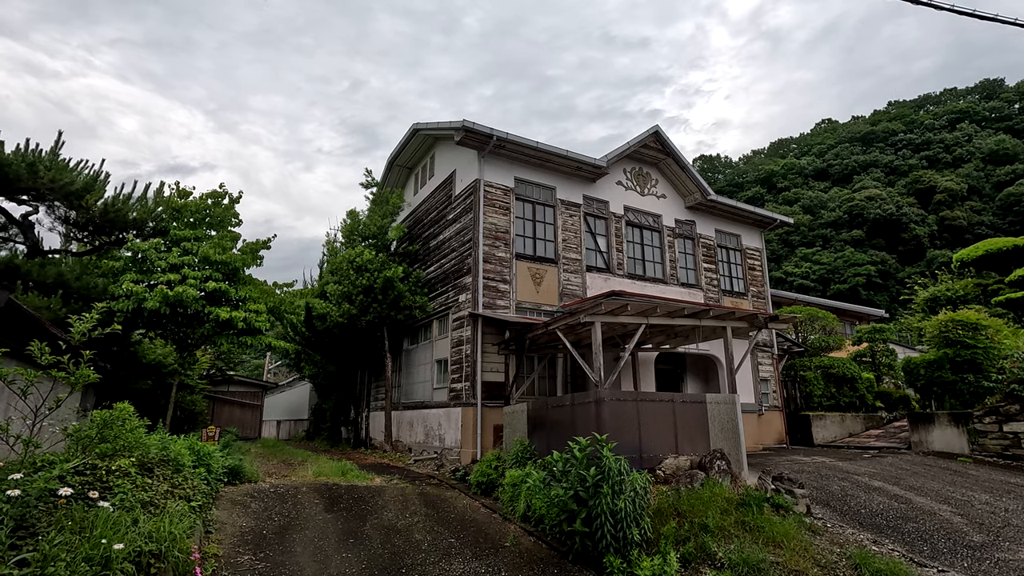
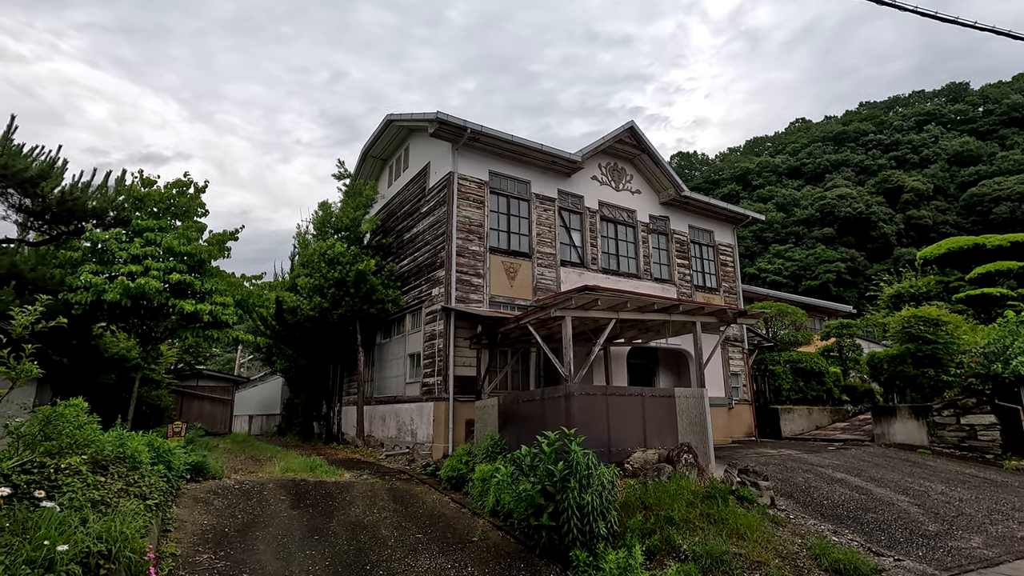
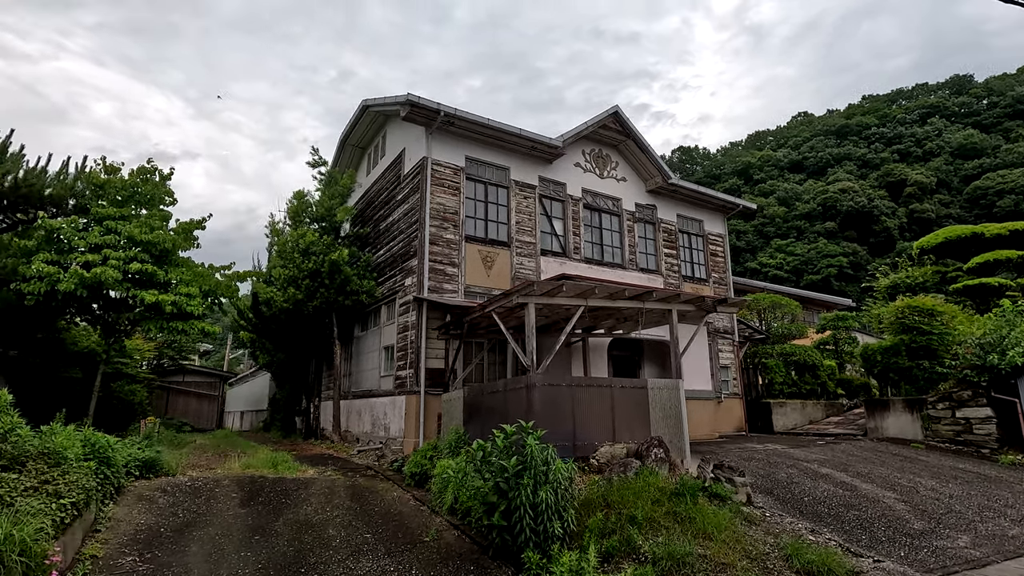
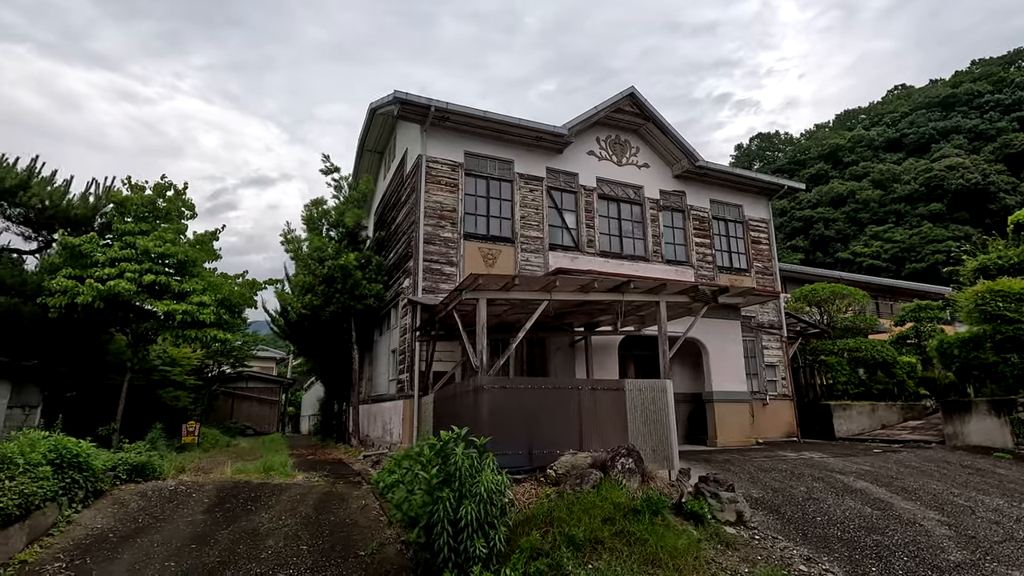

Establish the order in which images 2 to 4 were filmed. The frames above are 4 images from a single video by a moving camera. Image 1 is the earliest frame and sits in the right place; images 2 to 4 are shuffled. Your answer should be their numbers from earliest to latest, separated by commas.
2, 3, 4
